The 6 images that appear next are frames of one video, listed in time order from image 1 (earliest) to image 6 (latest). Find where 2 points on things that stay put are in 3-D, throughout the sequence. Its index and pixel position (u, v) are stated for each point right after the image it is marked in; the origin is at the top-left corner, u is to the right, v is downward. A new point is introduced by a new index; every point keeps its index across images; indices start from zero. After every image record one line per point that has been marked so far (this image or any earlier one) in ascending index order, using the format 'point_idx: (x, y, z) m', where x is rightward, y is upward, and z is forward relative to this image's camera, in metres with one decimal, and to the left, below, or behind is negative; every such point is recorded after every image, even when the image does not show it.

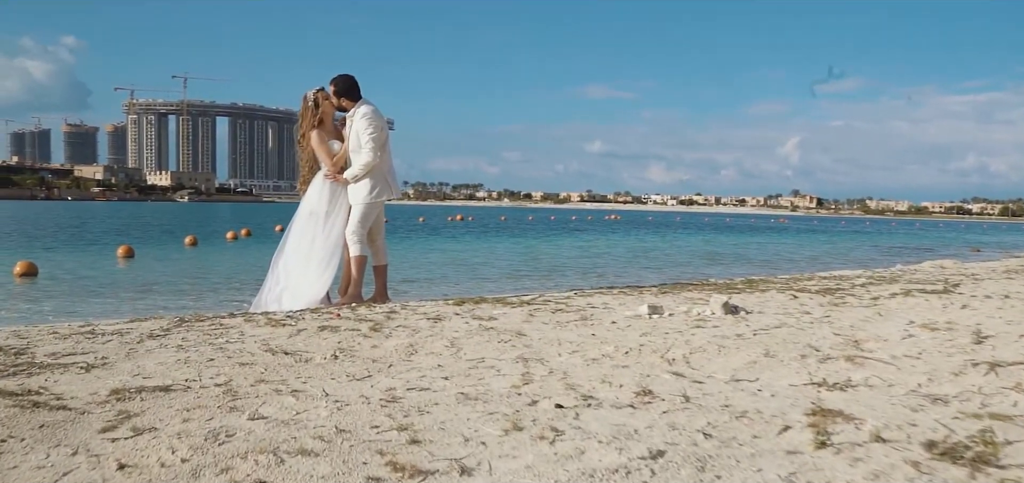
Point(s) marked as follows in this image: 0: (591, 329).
0: (+0.4, -0.5, +6.9) m
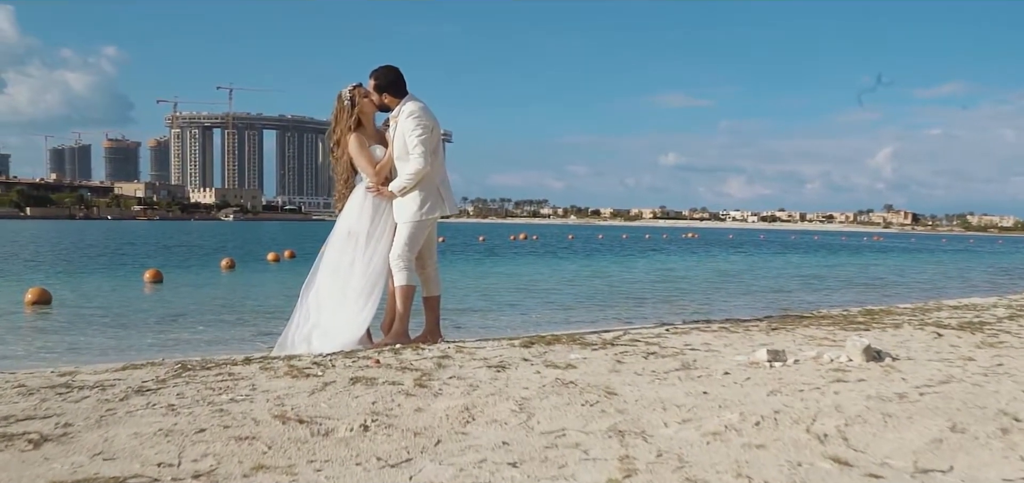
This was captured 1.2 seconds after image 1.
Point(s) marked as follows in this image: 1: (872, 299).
0: (+0.8, -0.6, +5.3) m
1: (+3.0, -0.5, +11.1) m
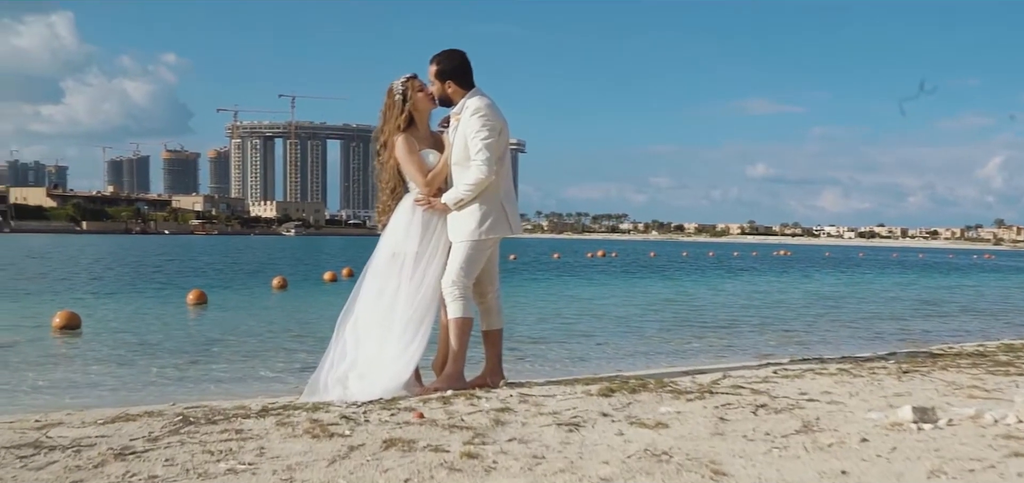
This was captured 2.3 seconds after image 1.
0: (+1.0, -0.7, +4.0) m
1: (+3.6, -0.6, +9.7) m
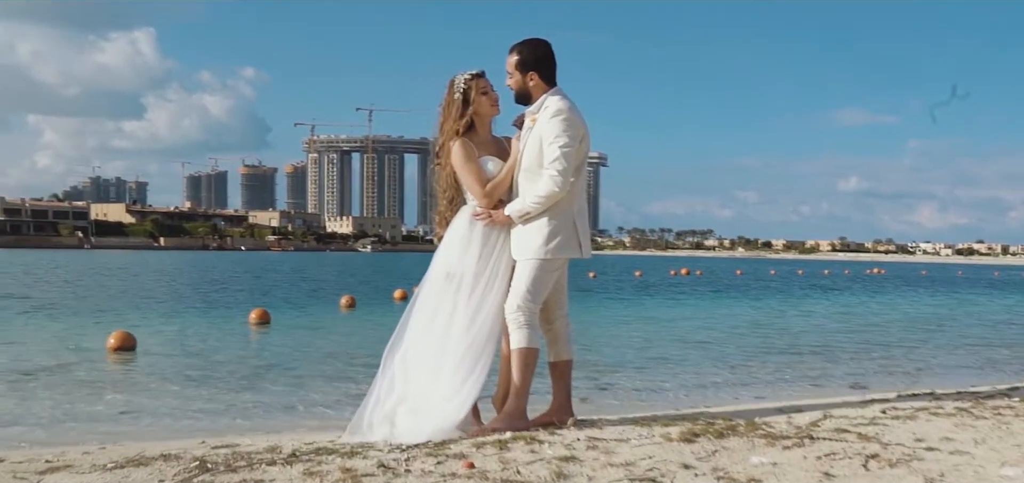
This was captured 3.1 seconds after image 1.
0: (+1.1, -0.7, +3.2) m
1: (+4.1, -0.8, +8.7) m
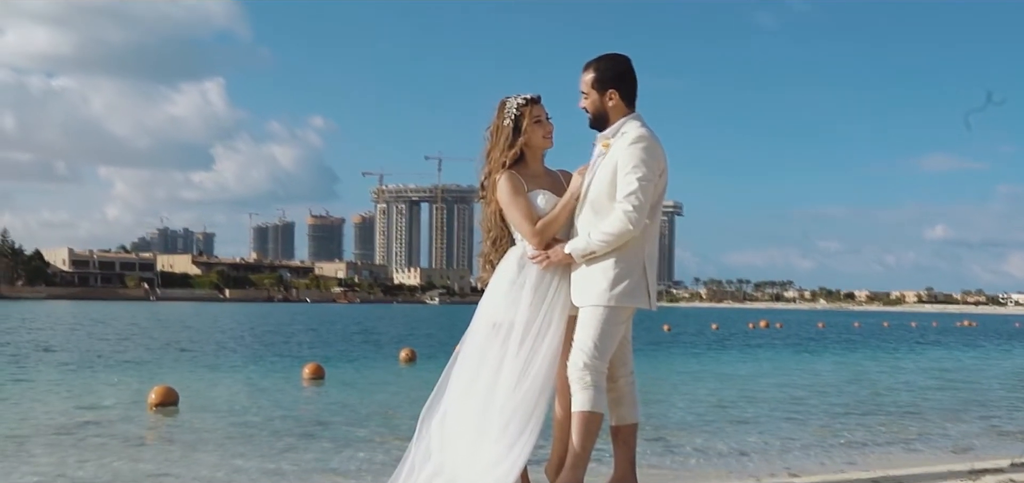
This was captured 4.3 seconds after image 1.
0: (+1.2, -0.8, +2.5) m
1: (+4.5, -1.1, +7.7) m
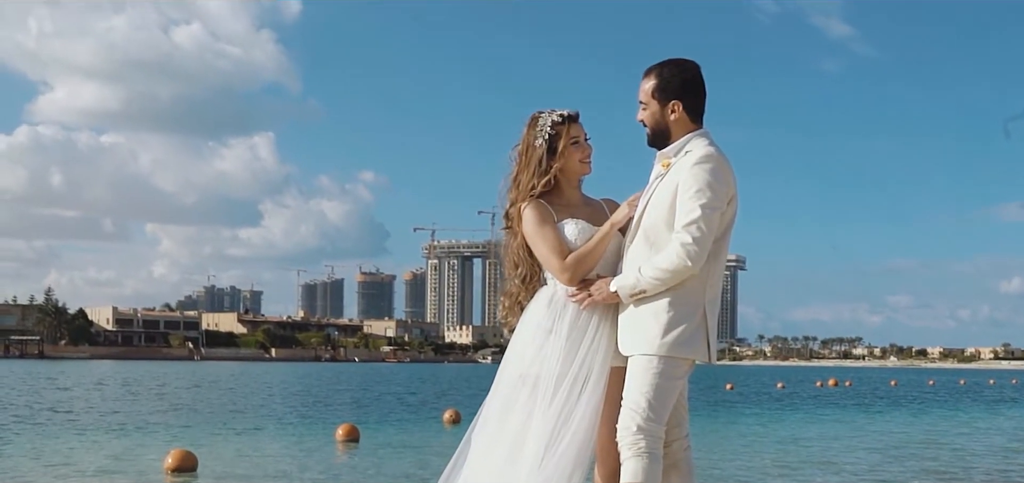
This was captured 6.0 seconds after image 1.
0: (+1.2, -0.8, +1.6) m
1: (+4.7, -1.3, +6.7) m
